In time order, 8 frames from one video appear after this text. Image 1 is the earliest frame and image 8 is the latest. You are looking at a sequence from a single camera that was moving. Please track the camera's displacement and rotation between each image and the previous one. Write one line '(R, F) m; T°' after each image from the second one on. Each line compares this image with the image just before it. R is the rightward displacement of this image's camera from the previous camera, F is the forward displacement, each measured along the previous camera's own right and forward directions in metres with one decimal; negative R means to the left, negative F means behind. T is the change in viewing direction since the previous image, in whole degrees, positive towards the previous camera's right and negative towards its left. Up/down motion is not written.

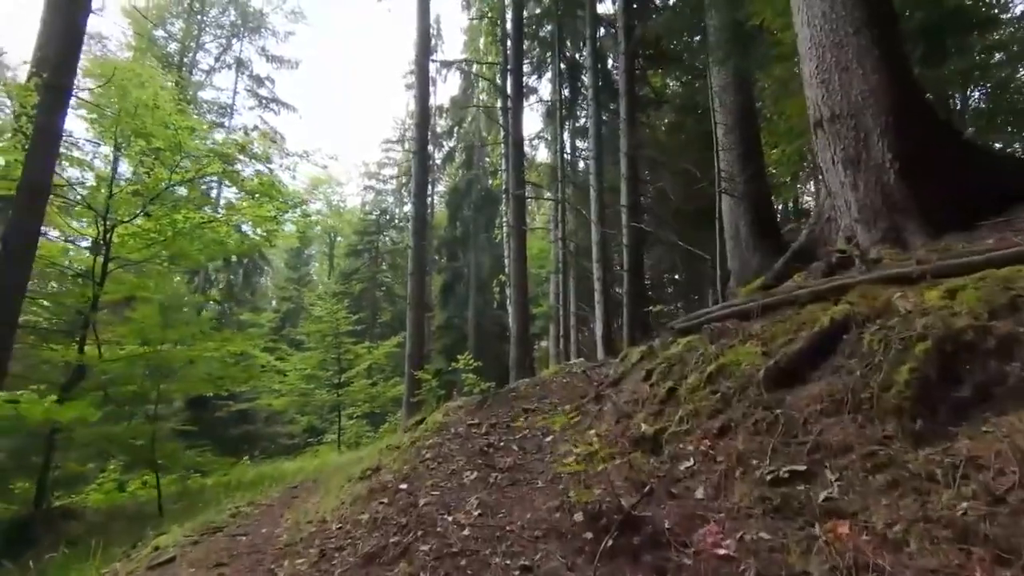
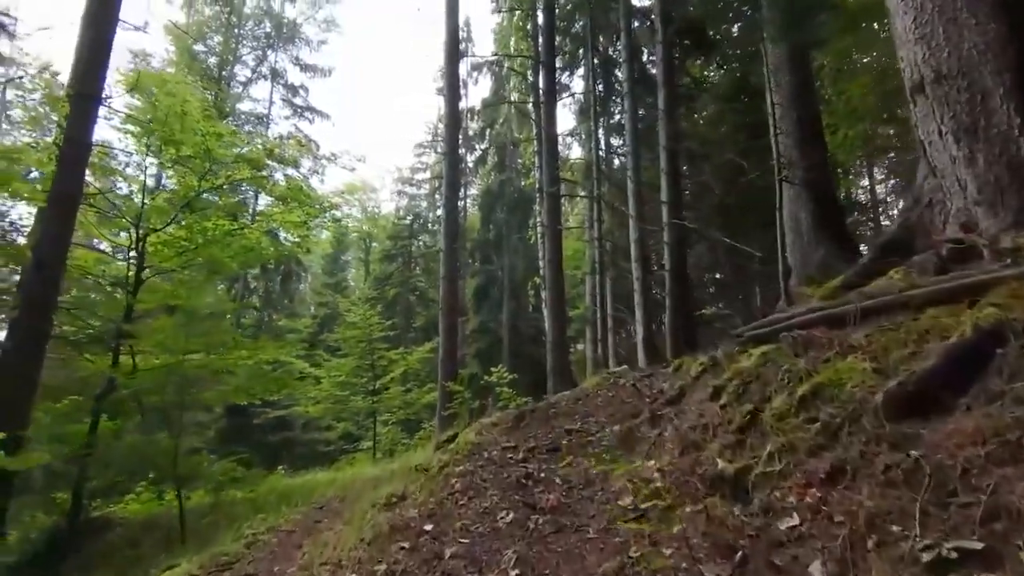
(0.0, +0.5) m; -3°
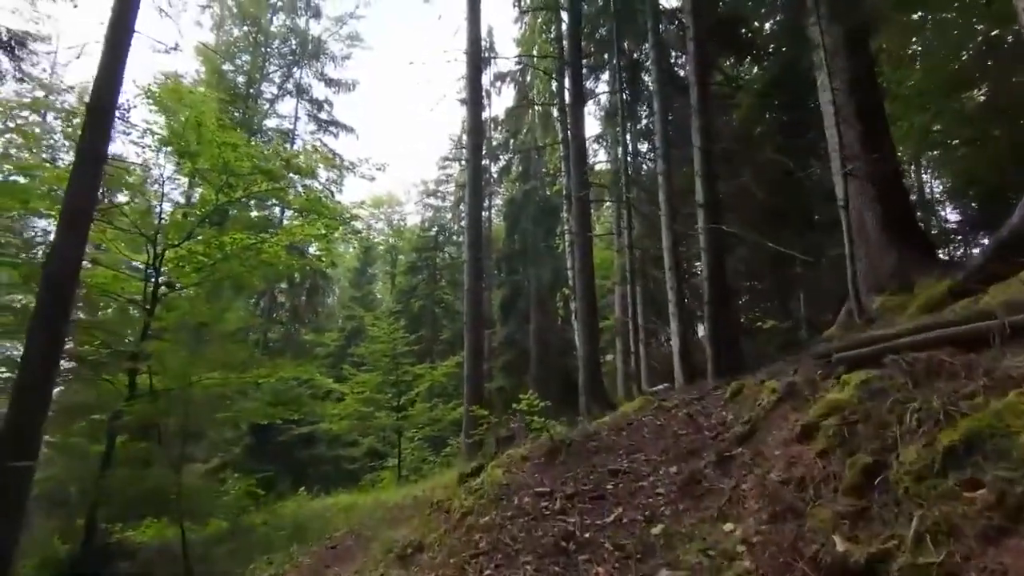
(0.0, +0.5) m; -2°
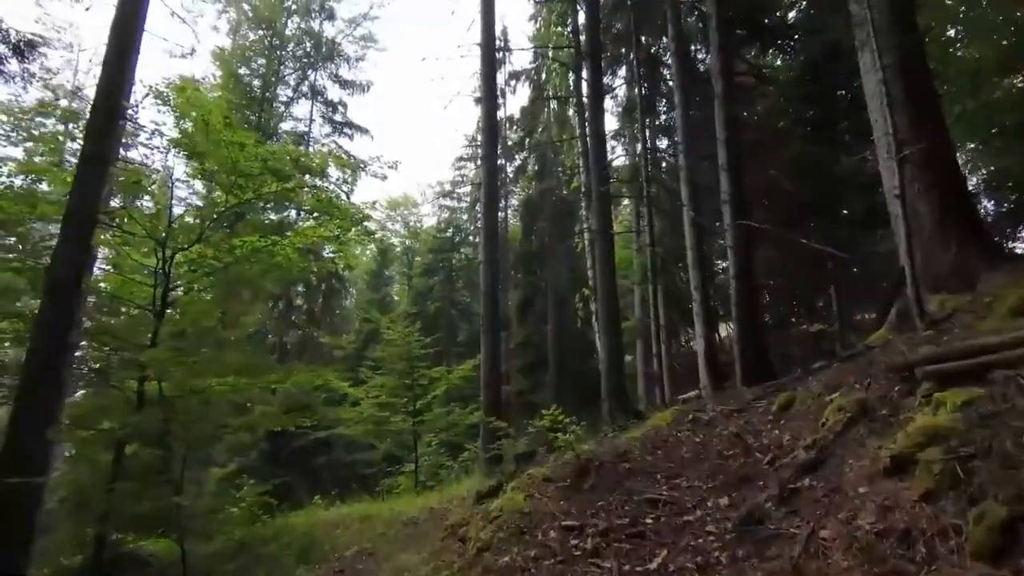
(0.0, +0.4) m; -1°
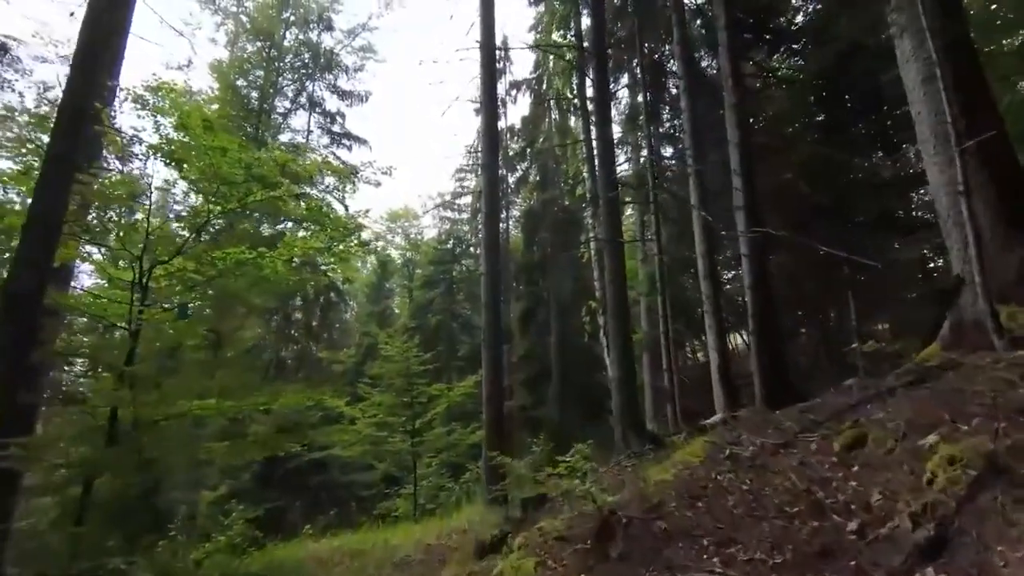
(0.0, +0.6) m; 0°
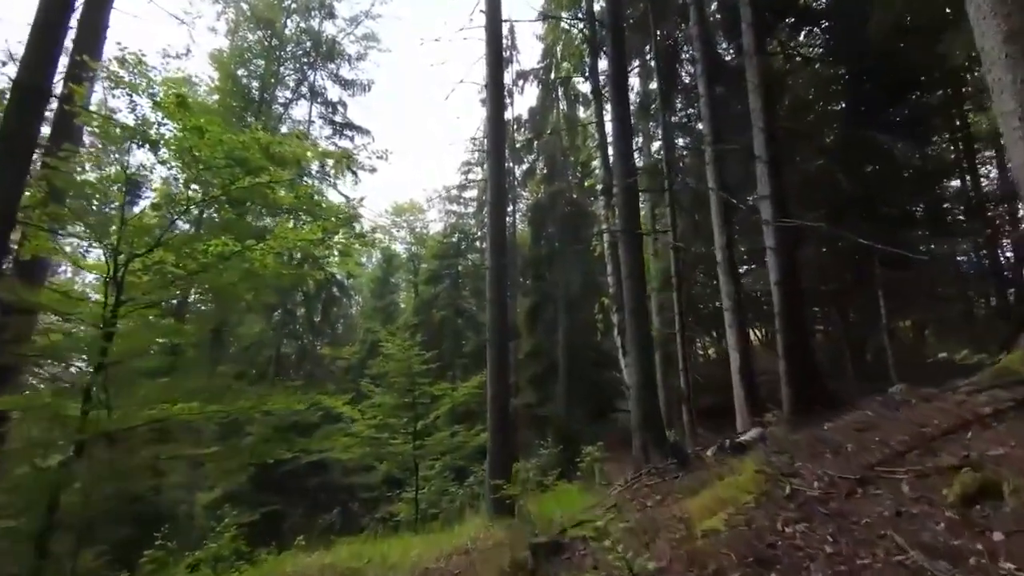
(0.0, +0.7) m; -1°
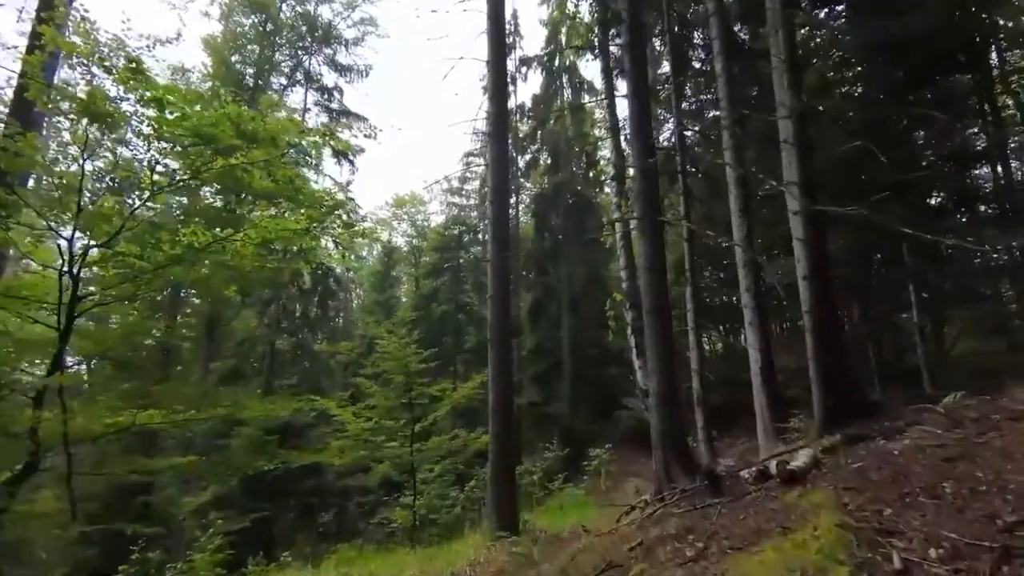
(0.0, +0.8) m; 0°
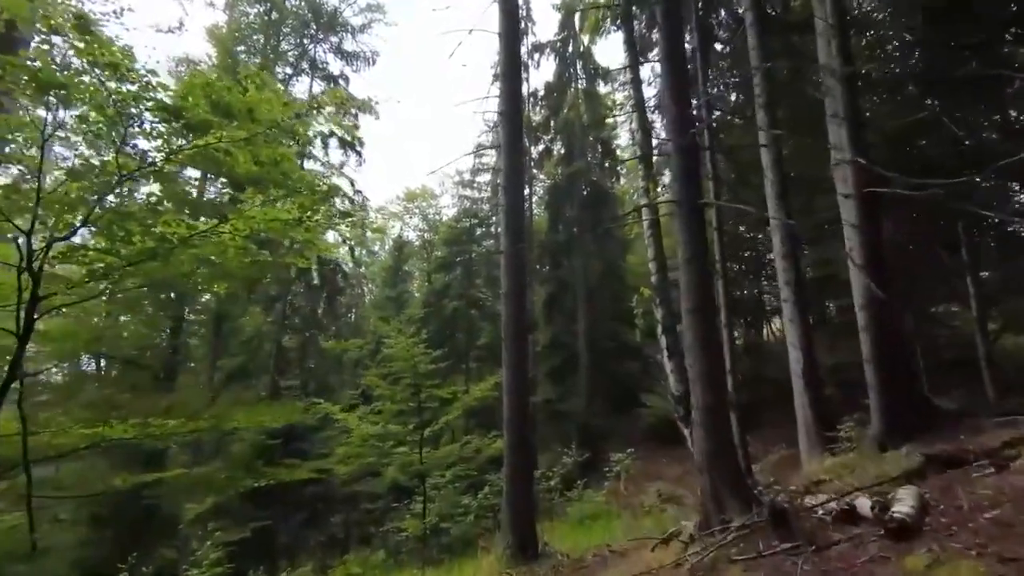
(0.0, +0.8) m; -1°
